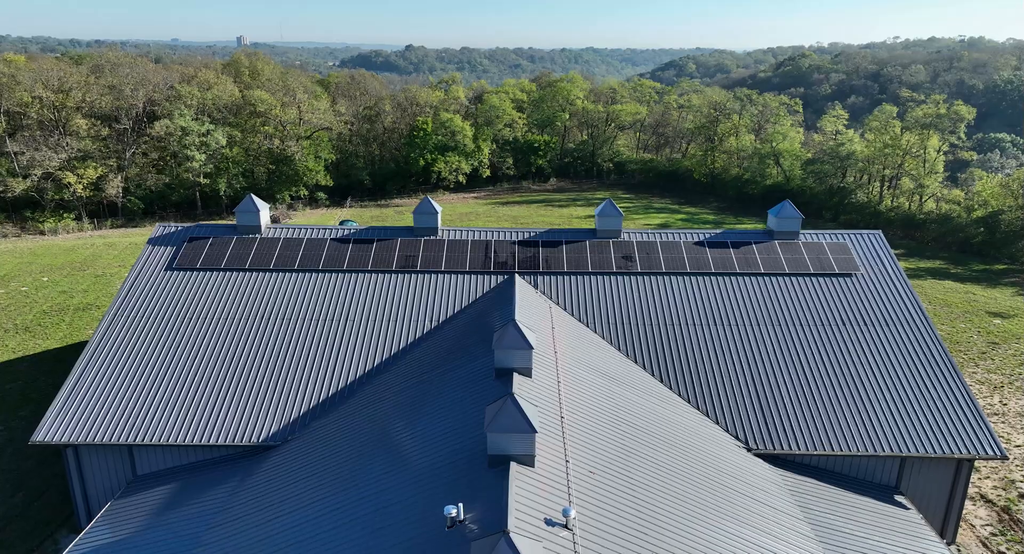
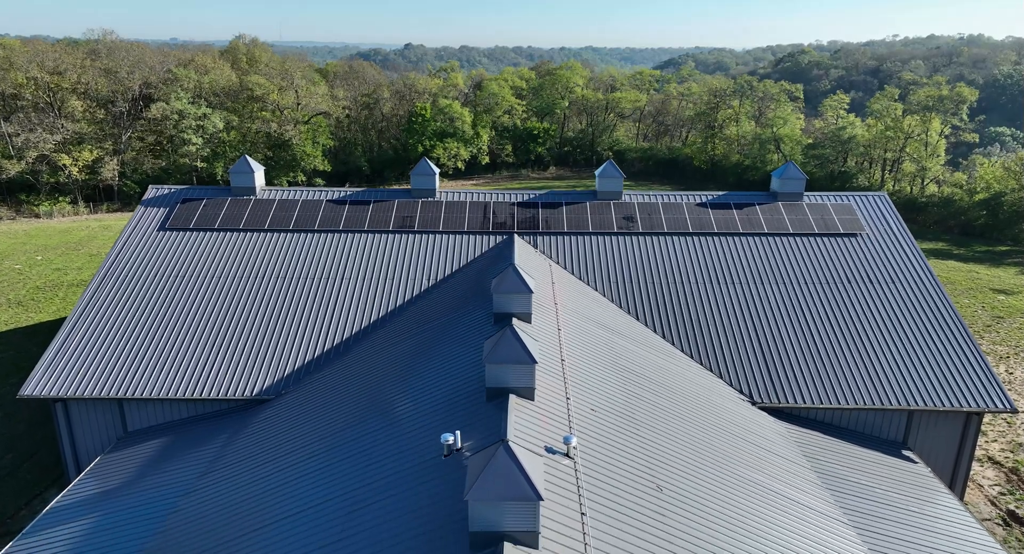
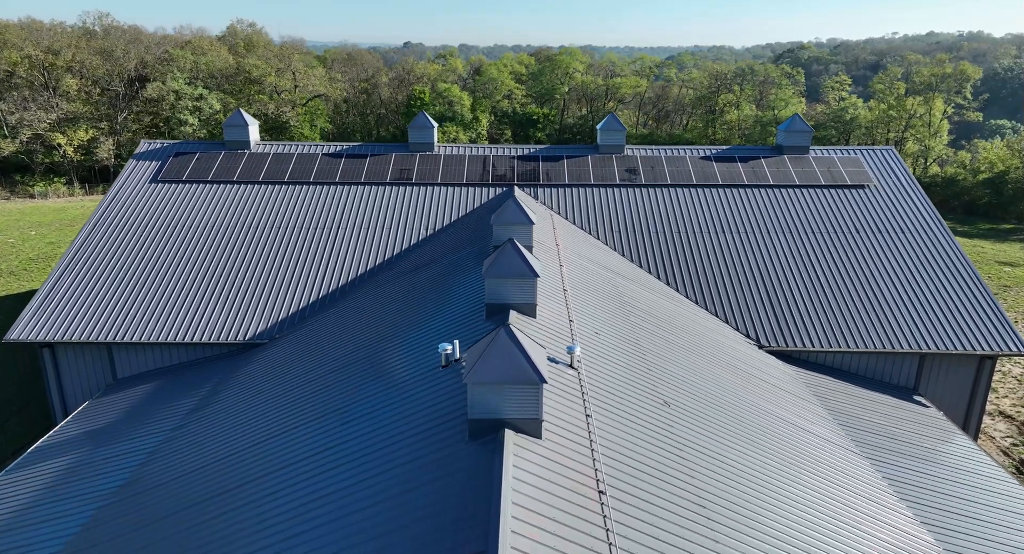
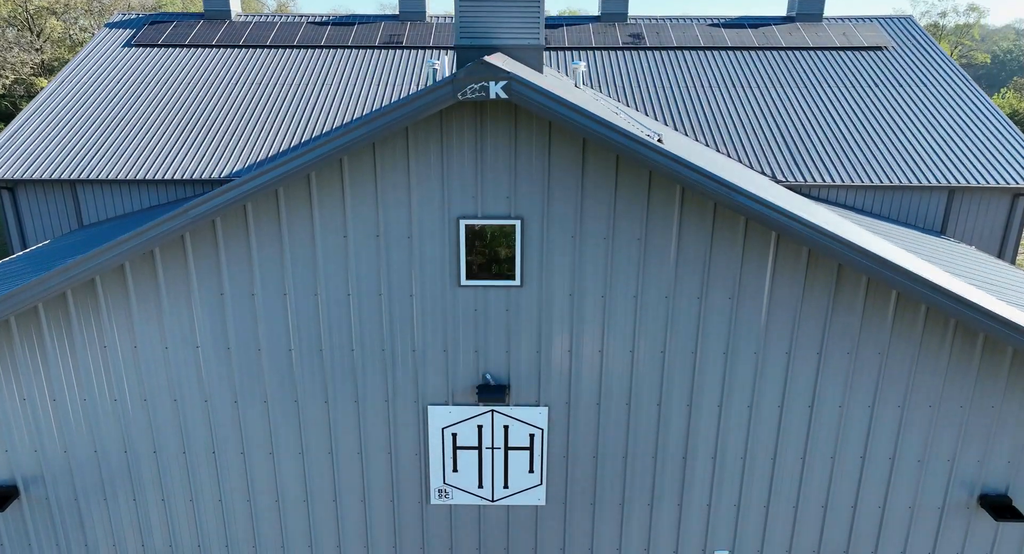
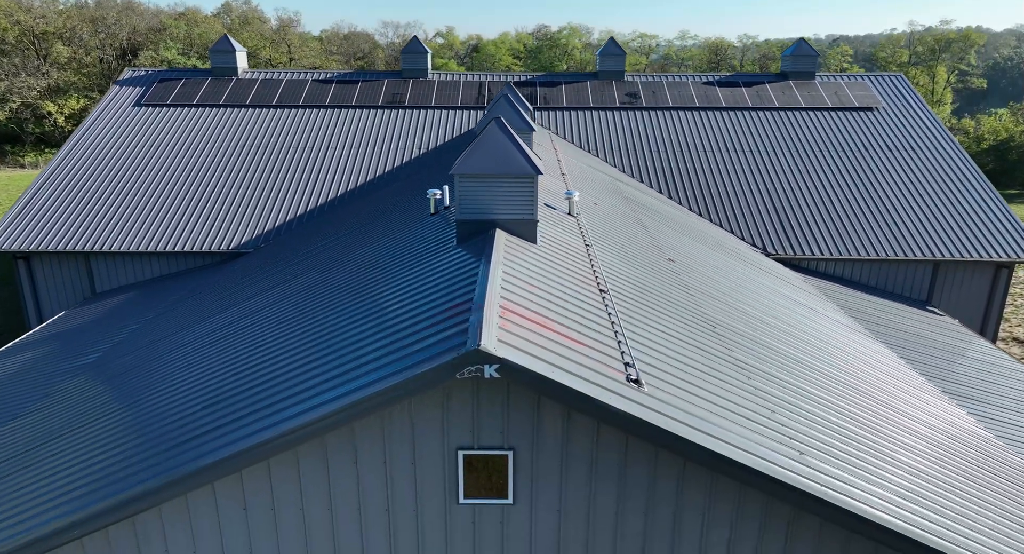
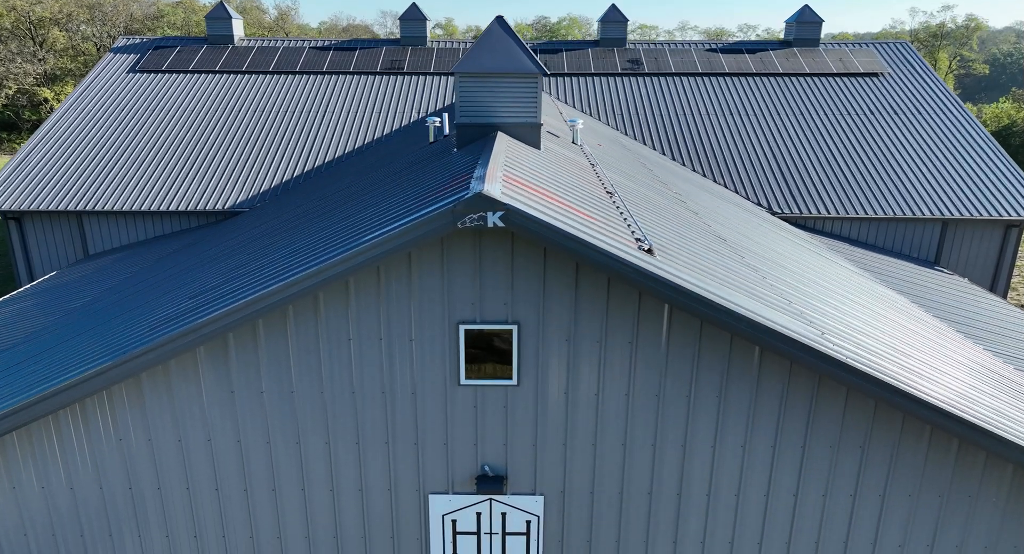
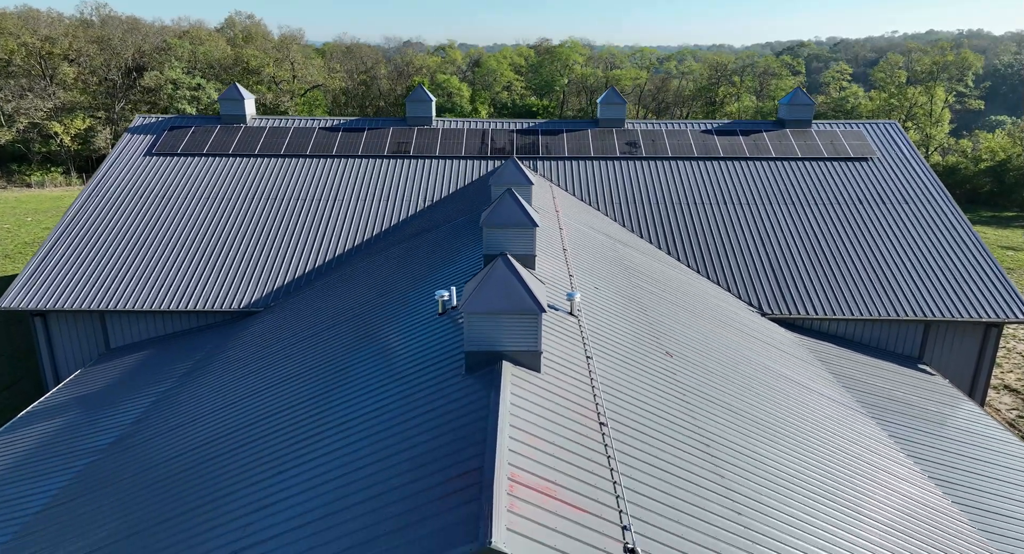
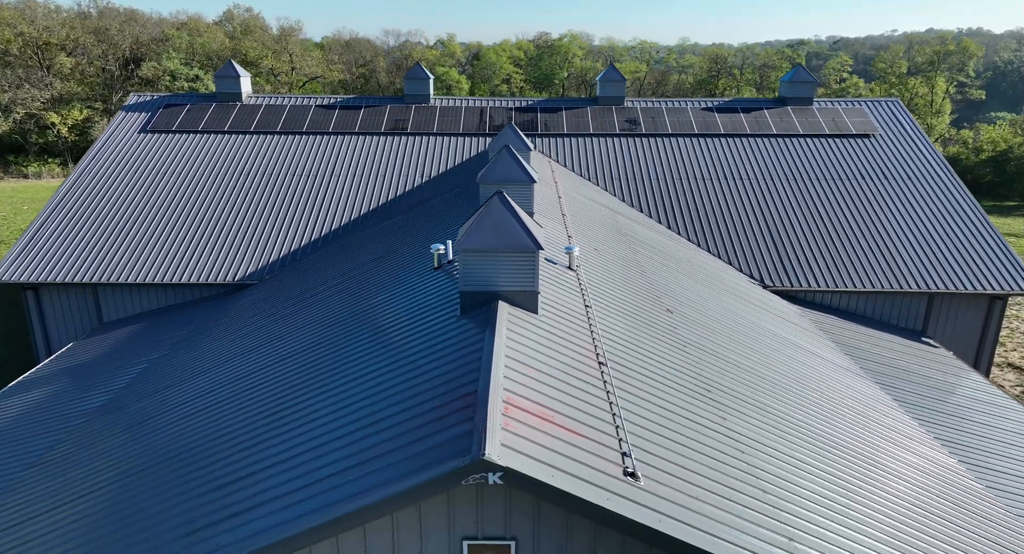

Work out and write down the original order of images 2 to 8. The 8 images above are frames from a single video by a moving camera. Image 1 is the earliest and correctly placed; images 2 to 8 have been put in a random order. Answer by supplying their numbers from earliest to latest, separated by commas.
2, 3, 7, 8, 5, 6, 4
